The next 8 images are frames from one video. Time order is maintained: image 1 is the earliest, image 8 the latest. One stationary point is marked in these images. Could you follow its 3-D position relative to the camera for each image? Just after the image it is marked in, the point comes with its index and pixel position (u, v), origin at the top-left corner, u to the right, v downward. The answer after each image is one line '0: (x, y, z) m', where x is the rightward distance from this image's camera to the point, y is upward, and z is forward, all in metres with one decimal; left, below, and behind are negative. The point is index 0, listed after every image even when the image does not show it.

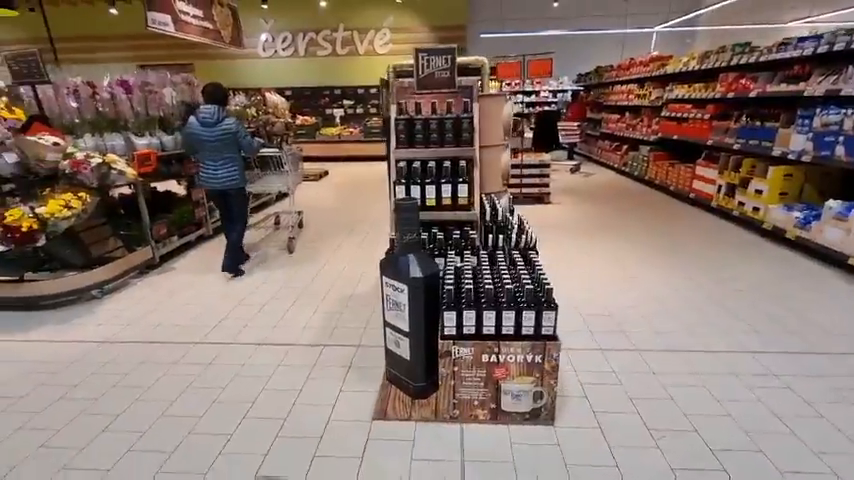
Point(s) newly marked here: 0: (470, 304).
0: (+0.2, -0.3, +1.9) m
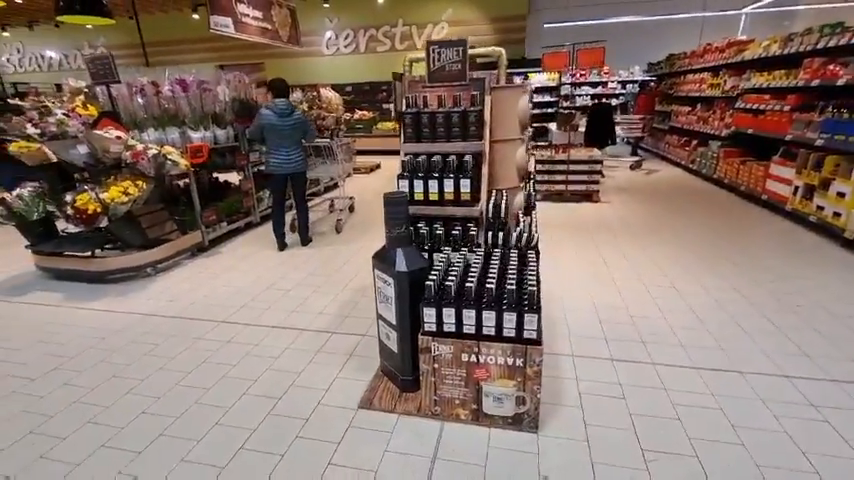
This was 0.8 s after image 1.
0: (+0.1, -0.3, +1.9) m
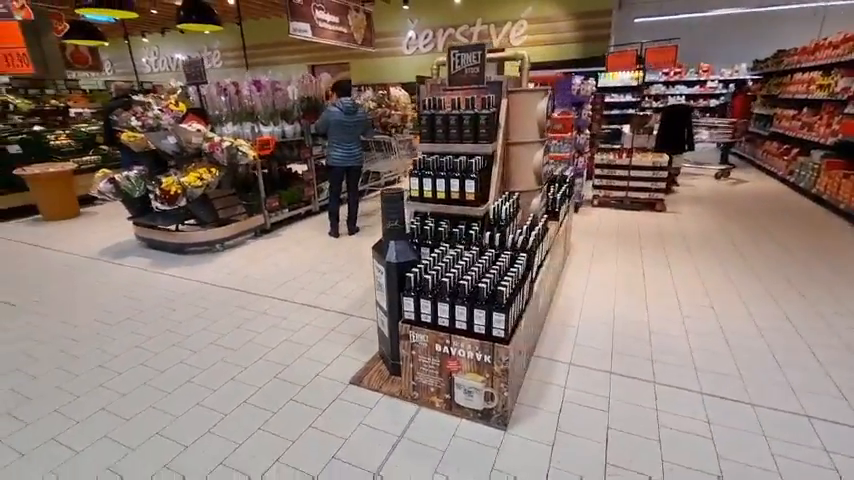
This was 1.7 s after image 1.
0: (0.0, -0.3, +2.0) m
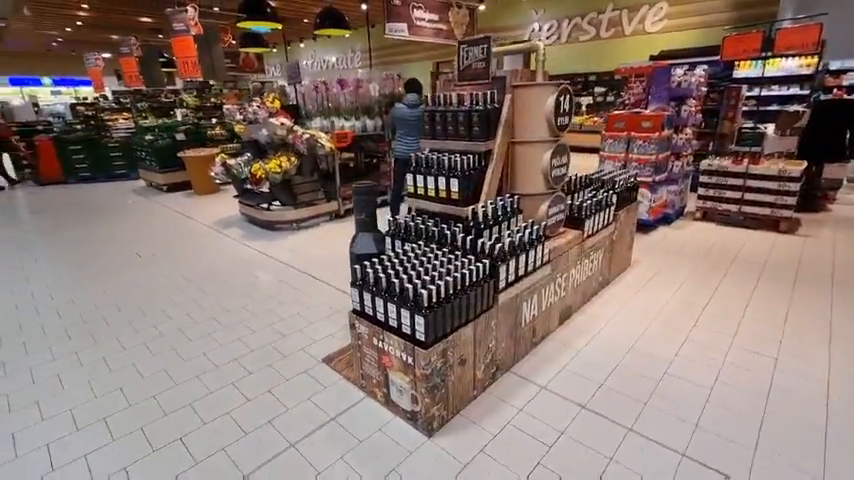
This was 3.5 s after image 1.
0: (-0.3, -0.2, +2.0) m
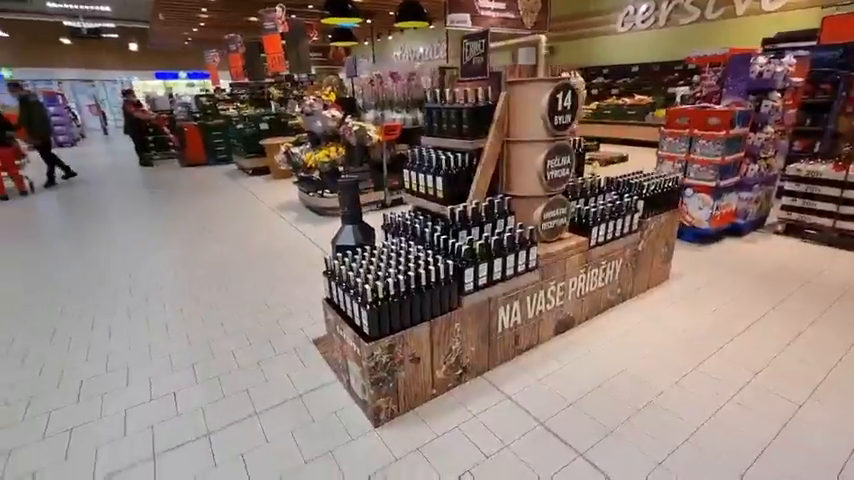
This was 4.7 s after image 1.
0: (-0.5, -0.2, +2.1) m
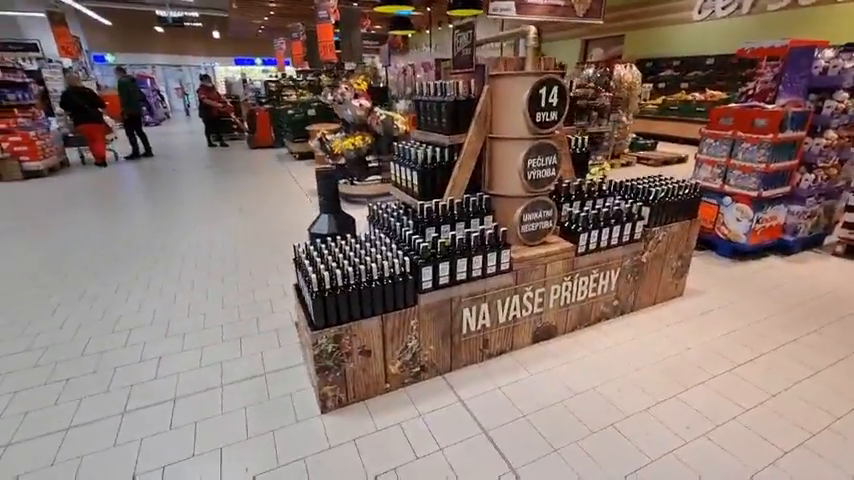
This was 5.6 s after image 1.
0: (-0.7, -0.1, +2.2) m
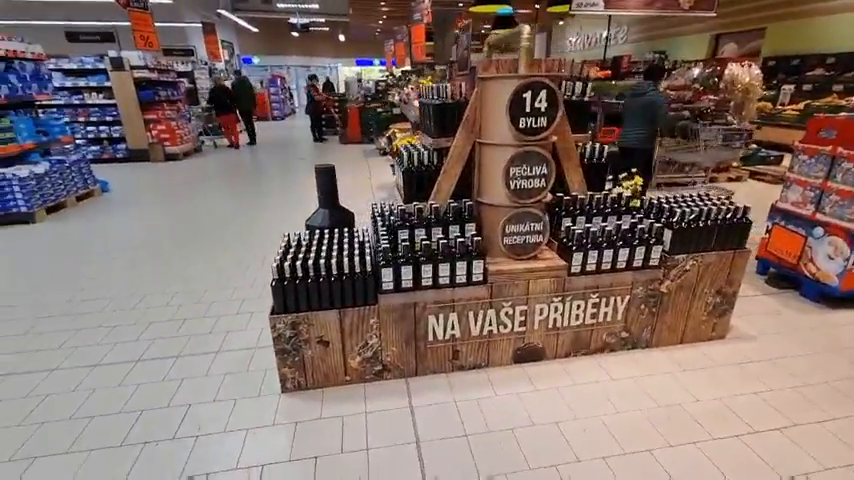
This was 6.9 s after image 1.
0: (-0.8, -0.1, +2.4) m
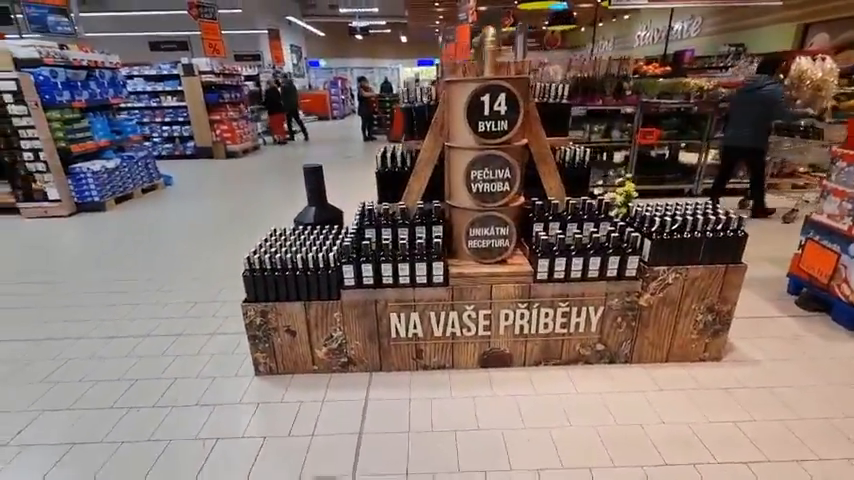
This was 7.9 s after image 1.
0: (-1.0, 0.0, +2.5) m
